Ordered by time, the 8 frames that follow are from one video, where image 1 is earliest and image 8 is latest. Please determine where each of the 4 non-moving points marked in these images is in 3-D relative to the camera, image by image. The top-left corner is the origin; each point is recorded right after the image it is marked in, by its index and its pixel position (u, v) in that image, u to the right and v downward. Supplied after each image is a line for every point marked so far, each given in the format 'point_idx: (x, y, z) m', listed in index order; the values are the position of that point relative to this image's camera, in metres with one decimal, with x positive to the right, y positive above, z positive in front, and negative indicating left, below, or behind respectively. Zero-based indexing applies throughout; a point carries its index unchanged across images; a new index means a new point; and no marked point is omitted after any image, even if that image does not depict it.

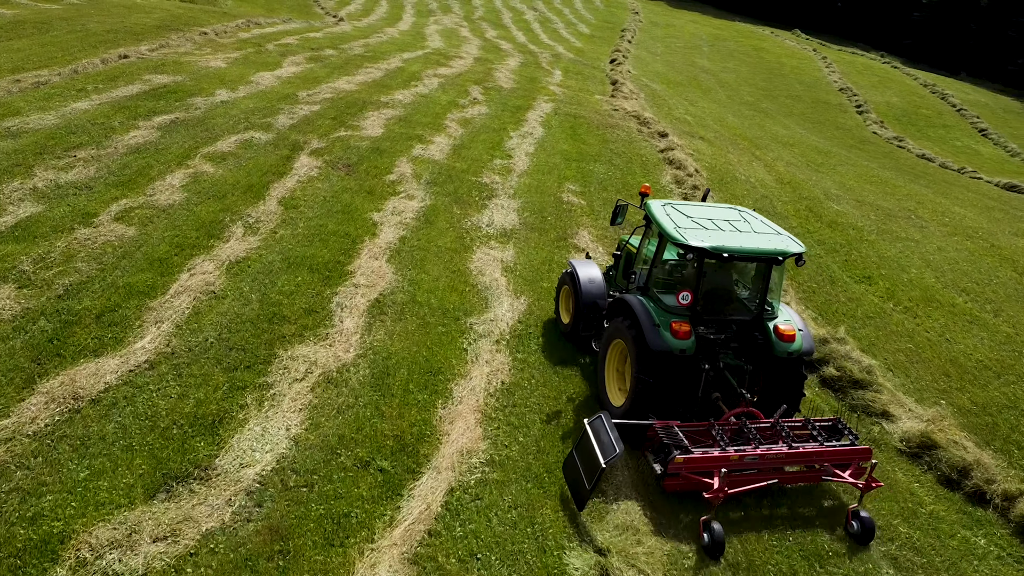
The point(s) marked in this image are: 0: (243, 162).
0: (-3.5, +1.7, +10.7) m
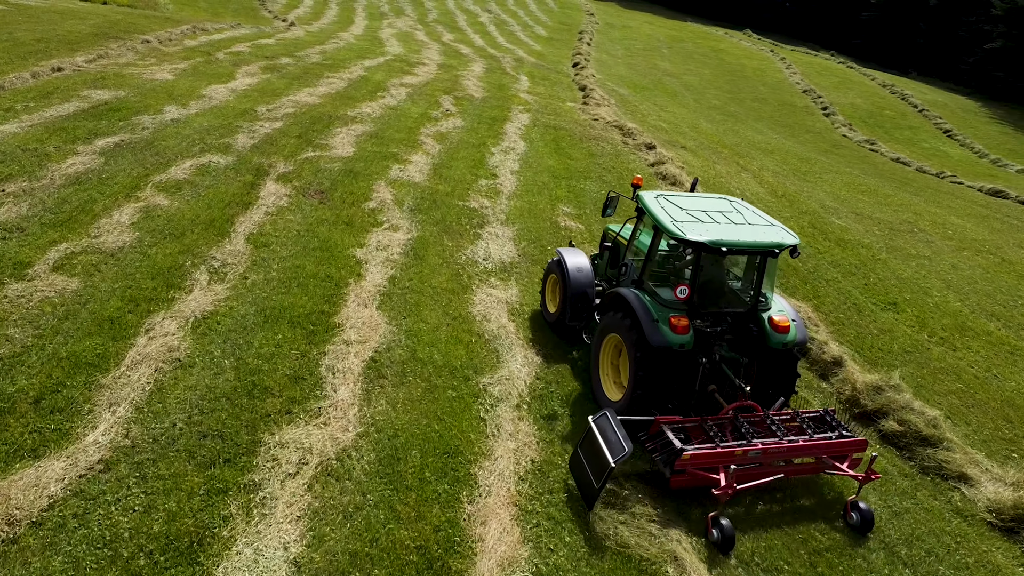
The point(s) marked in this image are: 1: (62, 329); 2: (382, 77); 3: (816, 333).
0: (-3.6, +1.2, +9.4) m
1: (-3.5, -0.3, +6.4) m
2: (-2.7, +4.4, +16.9) m
3: (+3.1, -0.3, +8.6) m
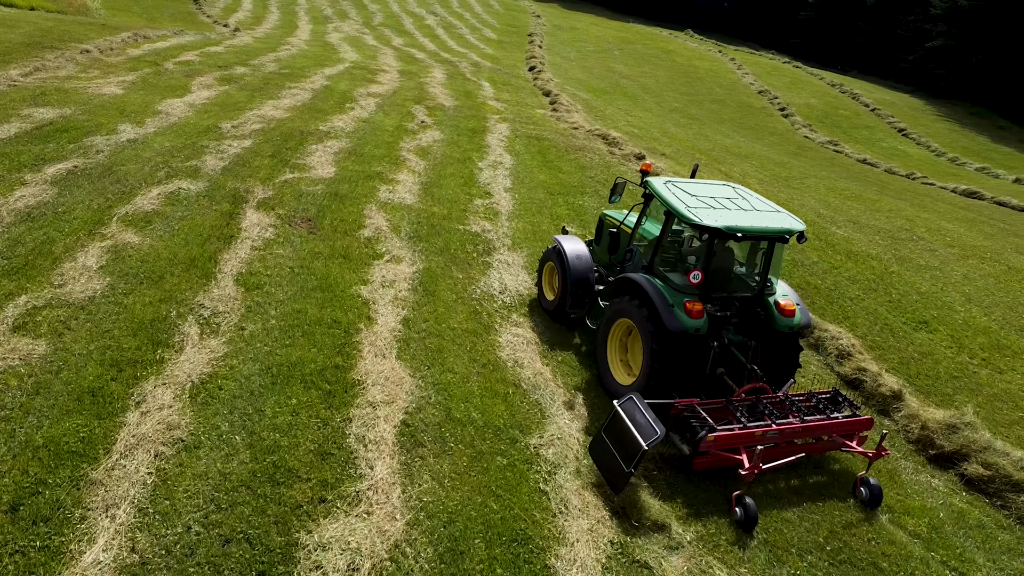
0: (-3.4, +0.7, +8.3) m
1: (-3.1, -0.8, +5.3) m
2: (-3.2, +3.9, +15.8) m
3: (+3.3, -0.6, +8.0) m
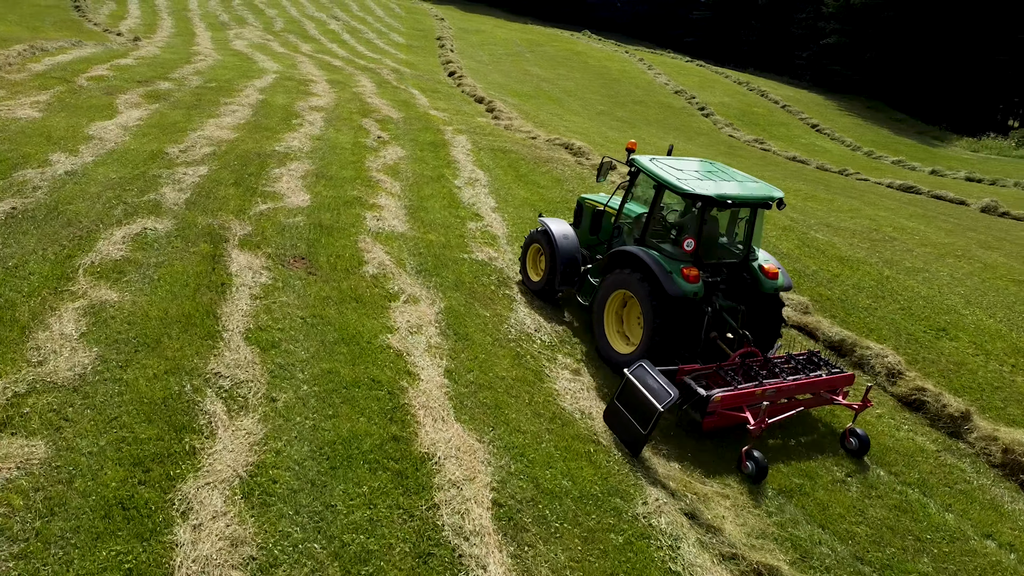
0: (-3.1, +0.2, +7.1) m
1: (-2.4, -1.3, +4.2) m
2: (-4.1, +3.4, +14.6) m
3: (+3.7, -0.7, +7.7) m
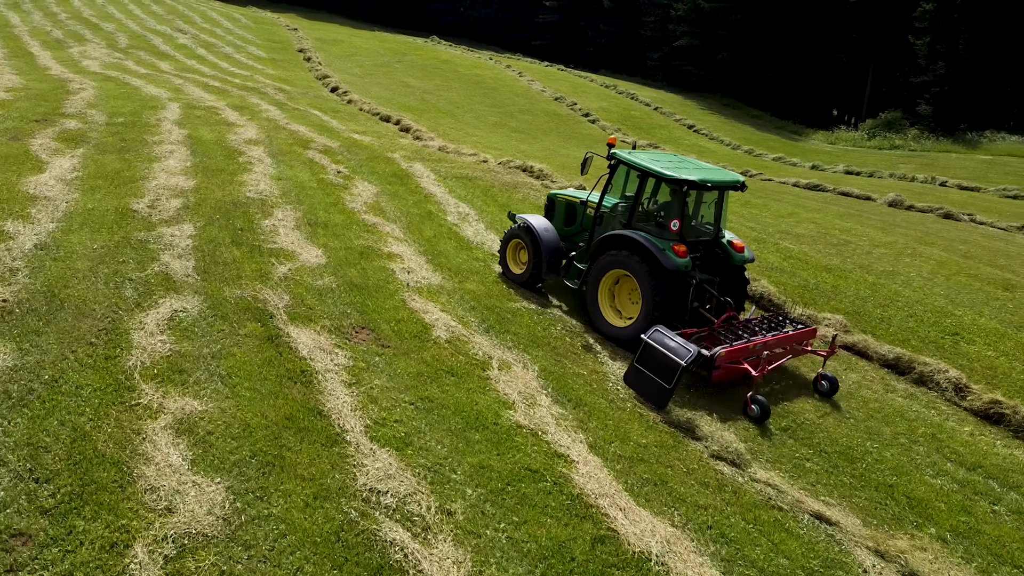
0: (-2.2, -0.6, +6.1) m
1: (-0.7, -1.9, +3.3) m
2: (-4.9, +2.5, +13.2) m
3: (+4.4, -0.9, +8.0) m
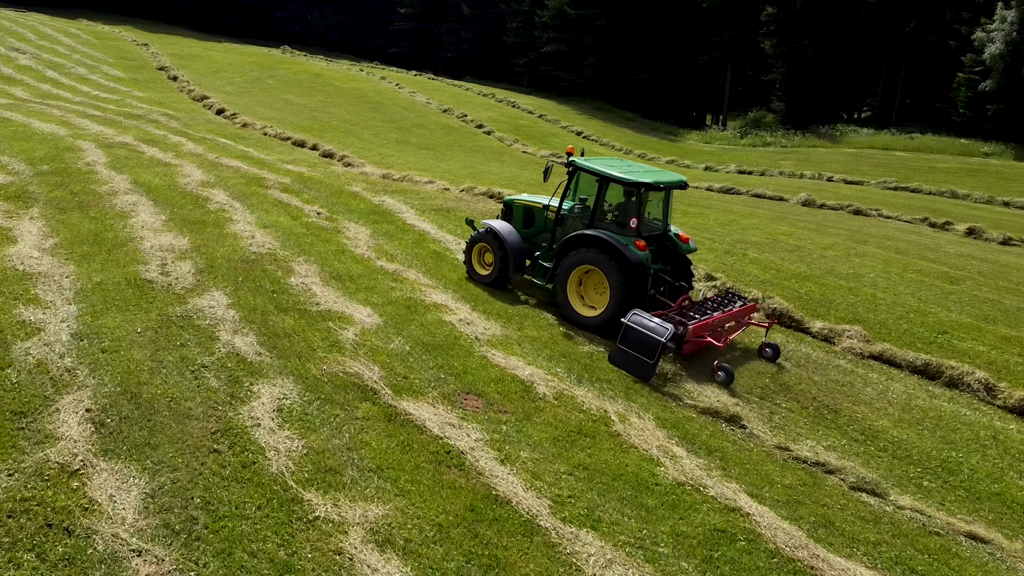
0: (-1.1, -1.1, +5.6) m
1: (+1.0, -2.3, +3.2) m
2: (-5.2, +1.6, +12.0) m
3: (+5.1, -1.0, +8.7) m
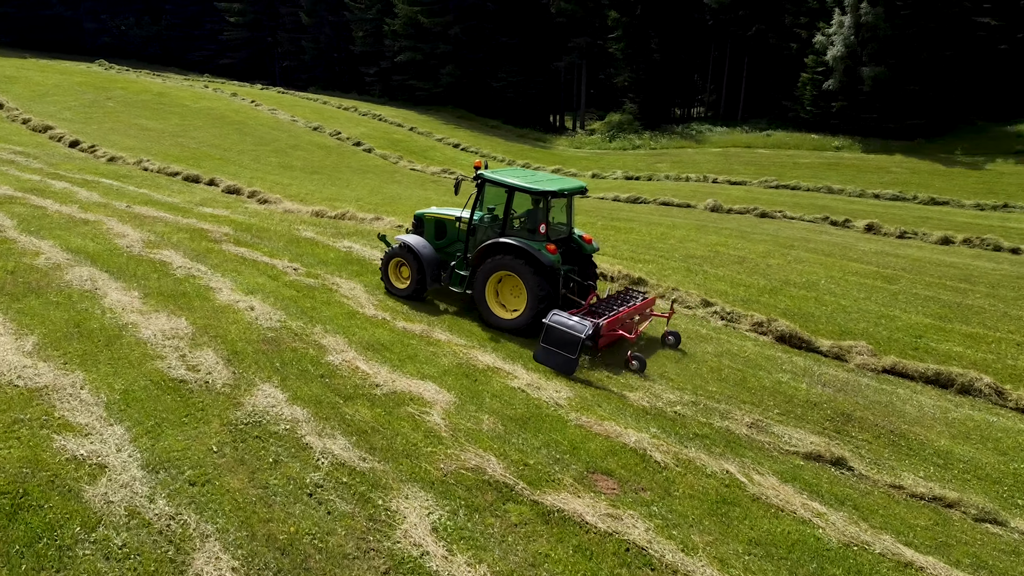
0: (+0.2, -1.8, +5.0) m
1: (+2.8, -2.7, +3.1) m
2: (-5.4, +0.6, +10.5) m
3: (+5.5, -1.1, +9.4) m
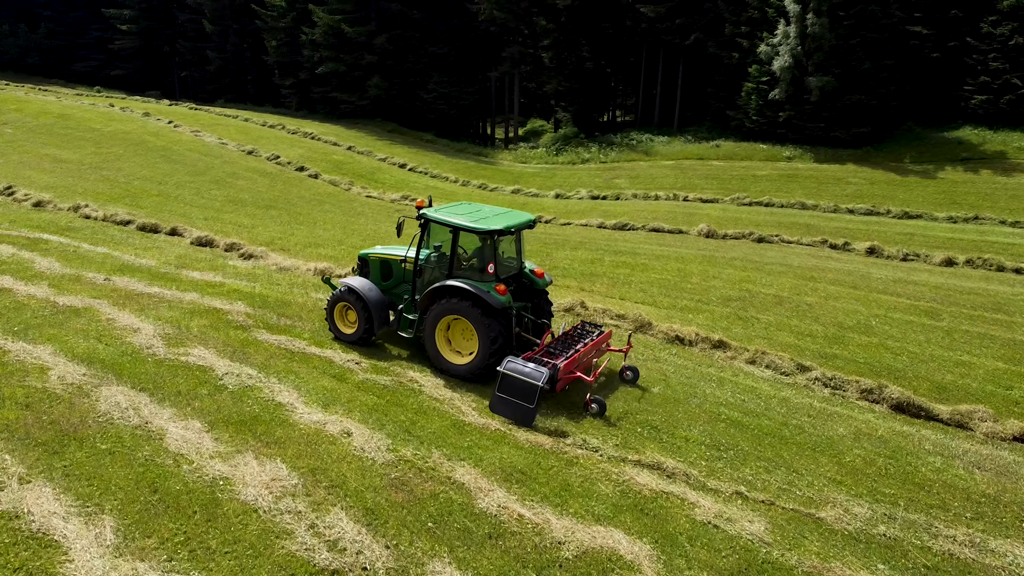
0: (+2.1, -2.6, +3.9) m
1: (+4.9, -3.5, +2.3) m
2: (-4.4, -0.6, +8.5) m
3: (+6.7, -1.7, +8.9) m
